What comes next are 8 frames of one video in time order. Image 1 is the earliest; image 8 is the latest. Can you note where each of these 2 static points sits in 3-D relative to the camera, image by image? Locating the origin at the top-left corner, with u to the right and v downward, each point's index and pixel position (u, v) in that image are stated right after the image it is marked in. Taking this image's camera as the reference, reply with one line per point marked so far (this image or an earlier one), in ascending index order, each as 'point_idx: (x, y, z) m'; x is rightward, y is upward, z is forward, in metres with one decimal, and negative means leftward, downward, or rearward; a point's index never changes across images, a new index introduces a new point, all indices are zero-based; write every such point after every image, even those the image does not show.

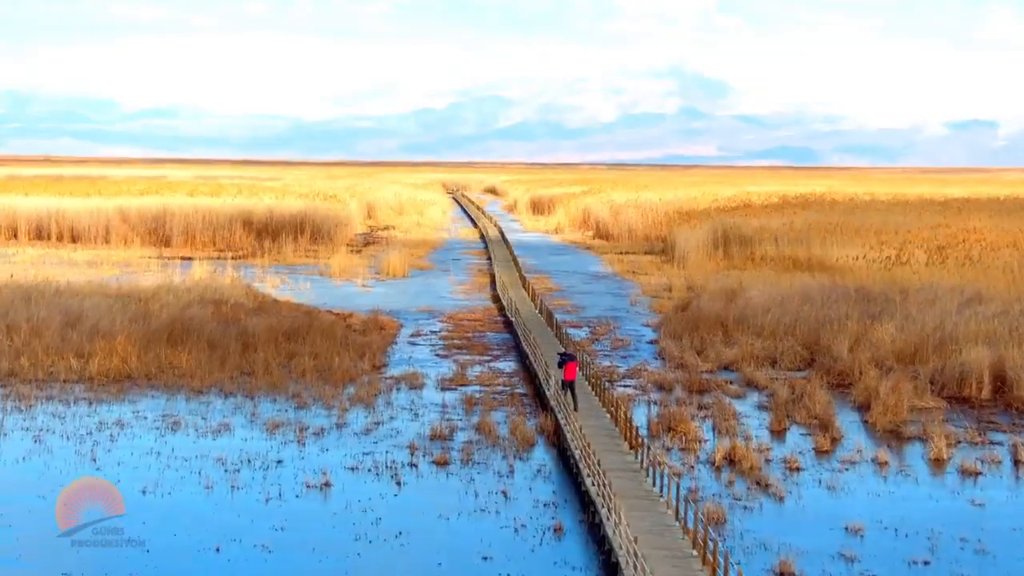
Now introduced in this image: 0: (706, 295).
0: (+2.4, -0.1, +17.8) m
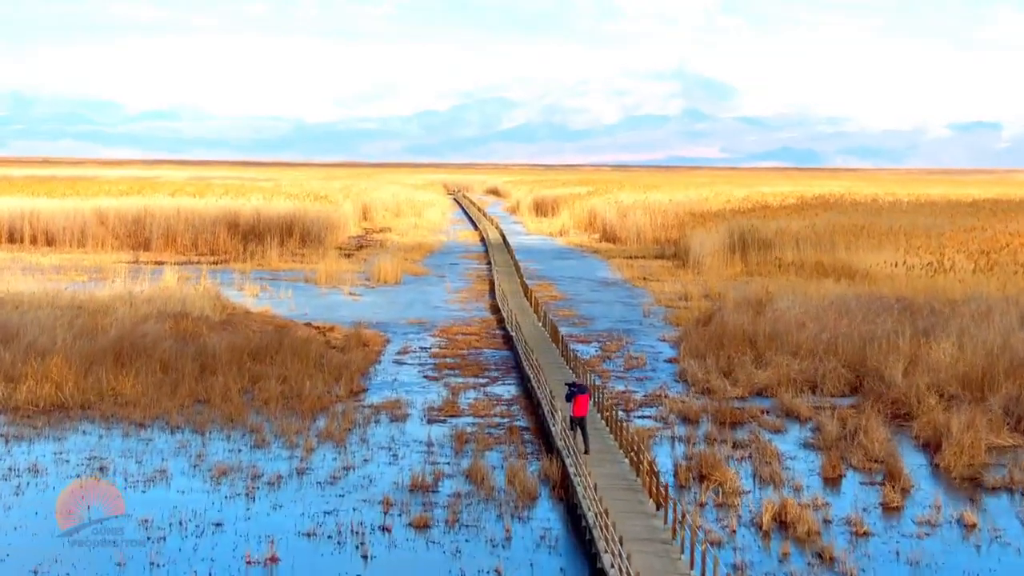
0: (+2.4, -0.2, +16.0) m
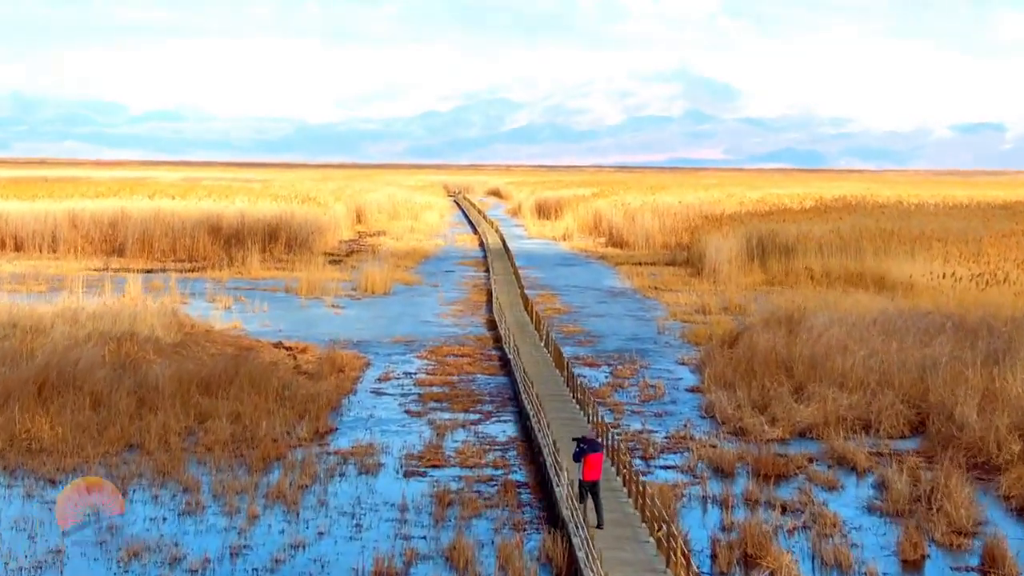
0: (+2.4, -0.3, +14.2) m
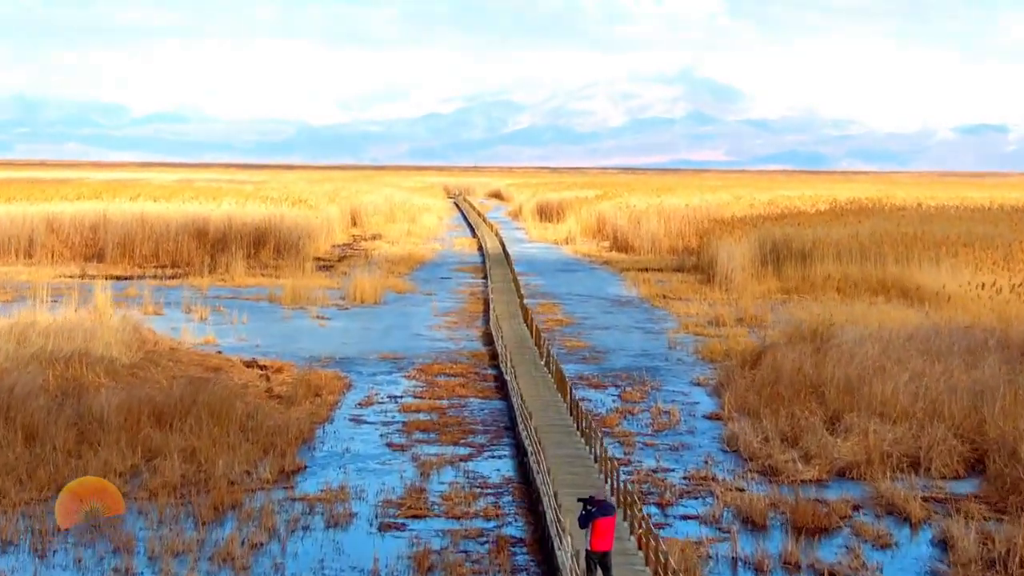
0: (+2.4, -0.5, +12.9) m
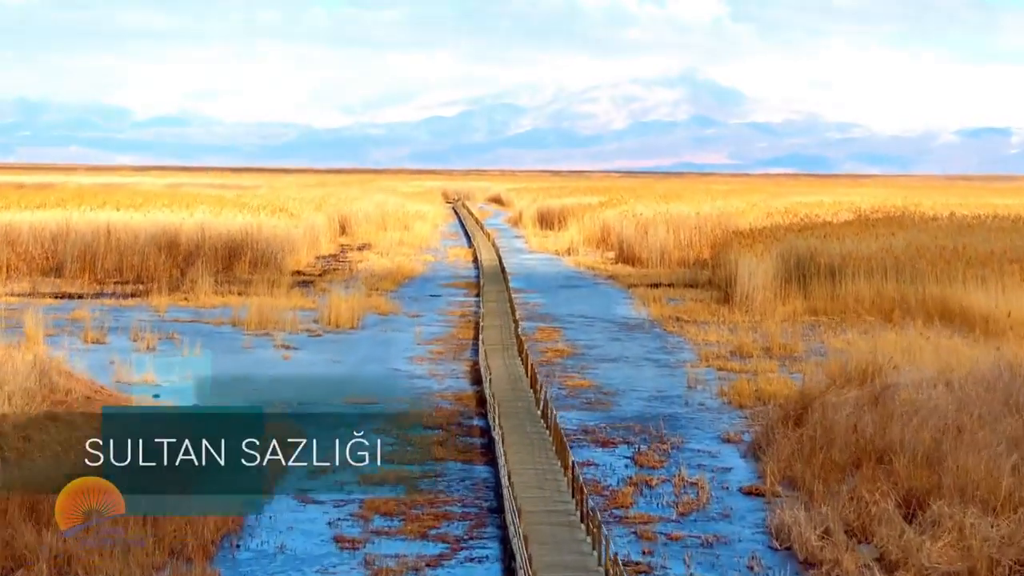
0: (+2.3, -0.7, +10.8) m
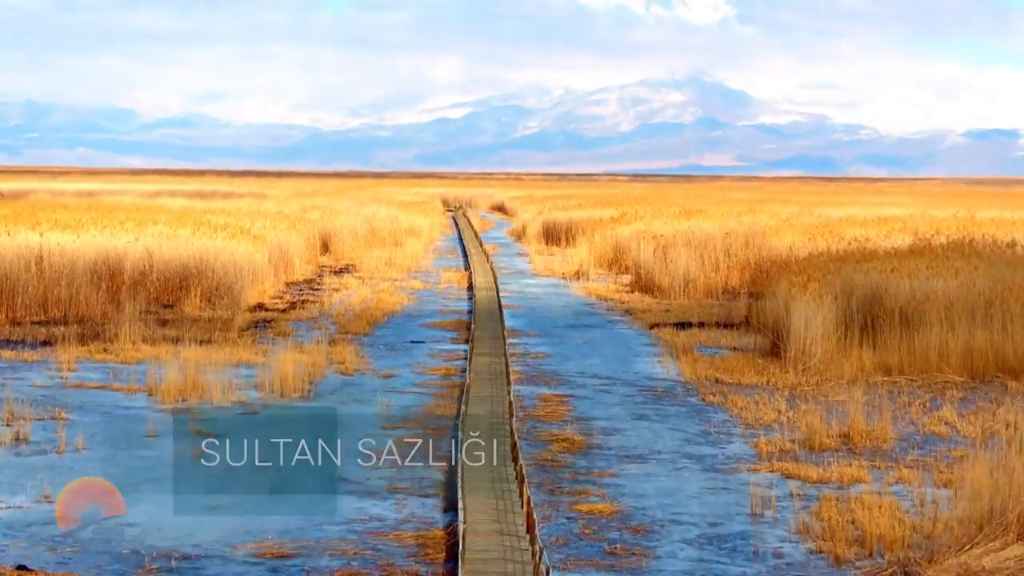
0: (+2.2, -1.2, +7.2) m
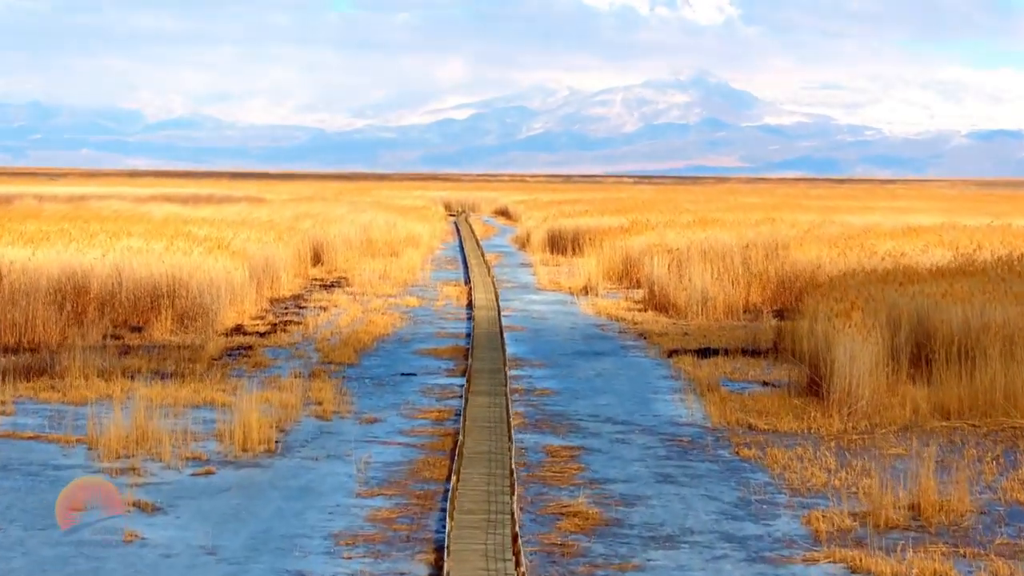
0: (+2.2, -1.5, +5.4) m
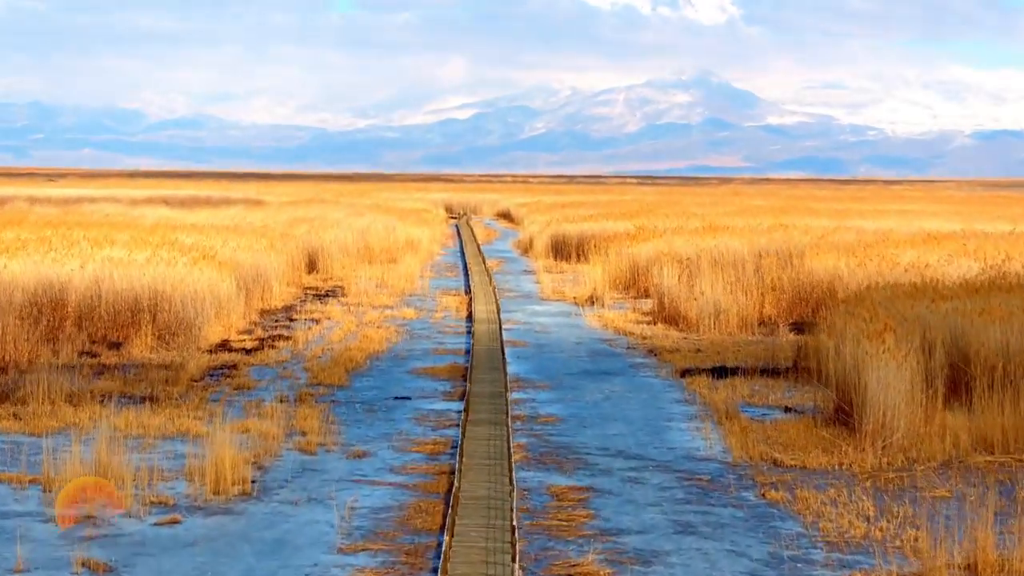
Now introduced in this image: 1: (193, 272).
0: (+2.2, -1.6, +4.3) m
1: (-4.2, +0.2, +19.3) m
